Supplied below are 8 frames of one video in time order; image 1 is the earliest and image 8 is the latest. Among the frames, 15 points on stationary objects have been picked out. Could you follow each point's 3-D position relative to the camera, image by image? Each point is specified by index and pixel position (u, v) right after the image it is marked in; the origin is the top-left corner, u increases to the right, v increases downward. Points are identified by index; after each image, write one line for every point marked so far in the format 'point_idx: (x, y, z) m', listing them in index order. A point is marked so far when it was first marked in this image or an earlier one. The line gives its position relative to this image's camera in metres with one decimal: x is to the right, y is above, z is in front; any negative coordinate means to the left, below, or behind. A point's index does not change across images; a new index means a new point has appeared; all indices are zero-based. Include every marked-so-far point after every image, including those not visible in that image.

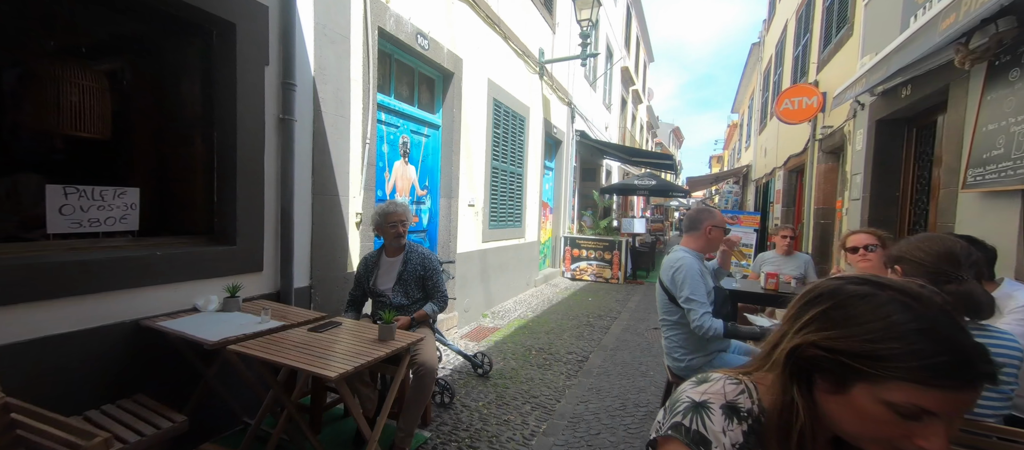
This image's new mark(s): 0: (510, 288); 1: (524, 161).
0: (0.0, -1.1, +7.0) m
1: (+0.2, +1.2, +7.3) m
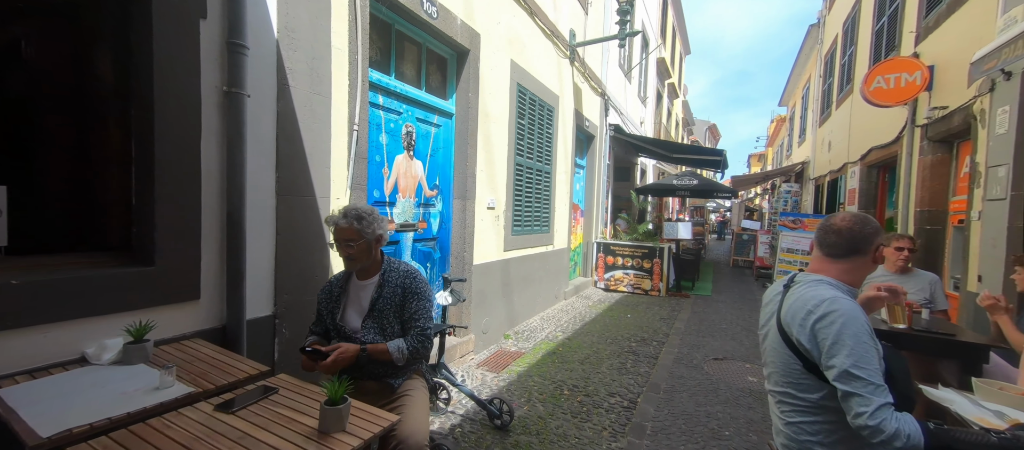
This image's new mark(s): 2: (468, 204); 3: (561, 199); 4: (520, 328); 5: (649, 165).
0: (+0.4, -1.2, +6.2) m
1: (+0.6, +1.1, +6.5) m
2: (-0.5, +0.2, +4.3) m
3: (+0.9, +0.5, +7.1) m
4: (+0.1, -1.4, +5.6) m
5: (+5.2, +2.3, +15.4) m
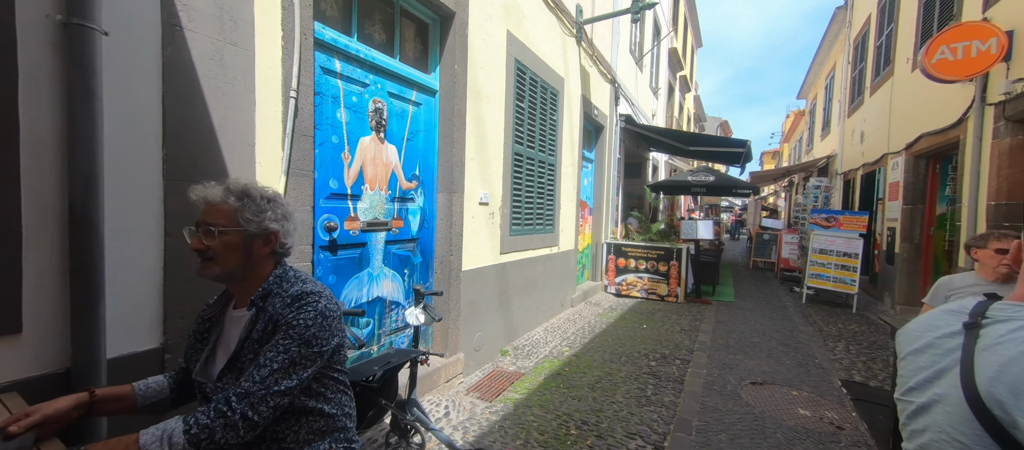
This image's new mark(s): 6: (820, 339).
0: (+0.4, -1.2, +5.5) m
1: (+0.6, +1.1, +5.8) m
2: (-0.5, +0.2, +3.6) m
3: (+0.9, +0.5, +6.3) m
4: (+0.1, -1.4, +4.8) m
5: (+5.3, +2.3, +14.6) m
6: (+4.2, -1.6, +5.5) m
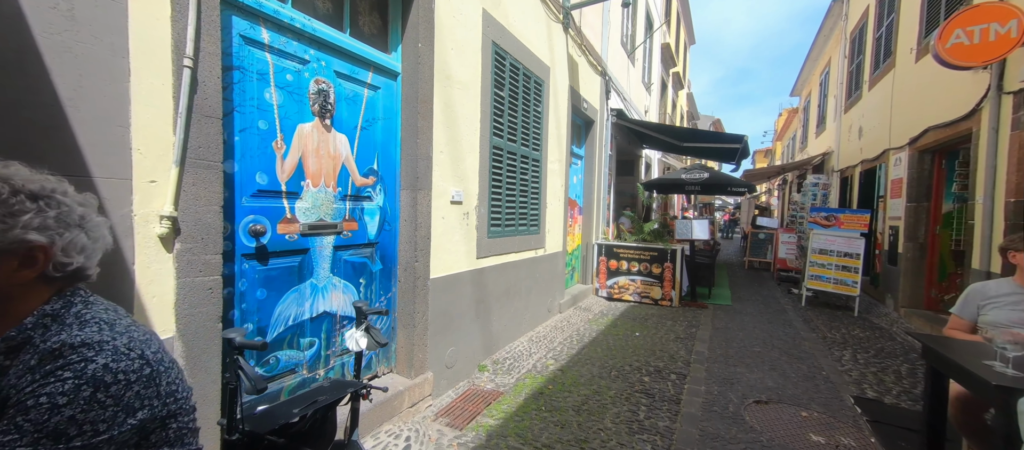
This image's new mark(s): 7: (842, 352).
0: (+0.2, -1.2, +5.0) m
1: (+0.4, +1.1, +5.3) m
2: (-0.7, +0.2, +3.1) m
3: (+0.6, +0.5, +5.9) m
4: (-0.1, -1.4, +4.4) m
5: (+5.0, +2.3, +14.2) m
6: (+4.0, -1.6, +5.2) m
7: (+4.1, -1.6, +5.1) m
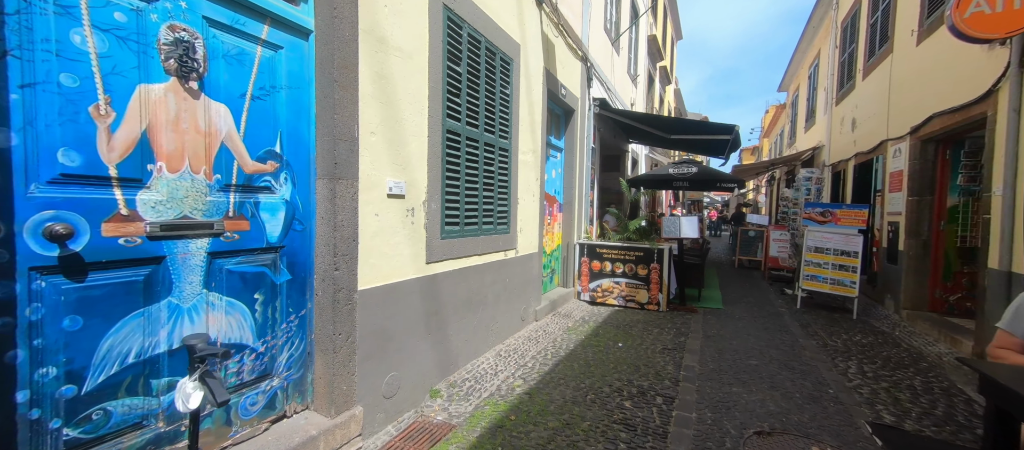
0: (-0.2, -1.2, +4.4) m
1: (0.0, +1.1, +4.7) m
2: (-1.0, +0.2, +2.5) m
3: (+0.2, +0.5, +5.3) m
4: (-0.5, -1.4, +3.8) m
5: (+4.3, +2.4, +13.7) m
6: (+3.6, -1.5, +4.6) m
7: (+3.7, -1.5, +4.5) m
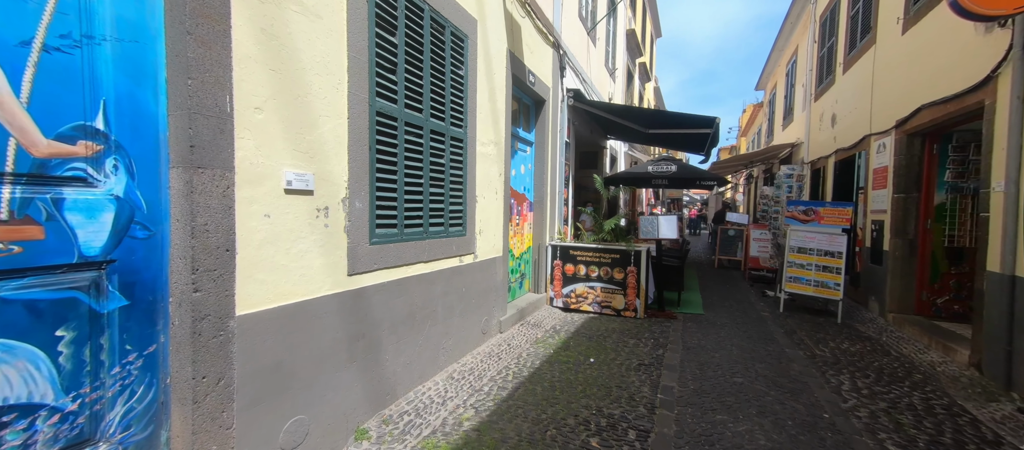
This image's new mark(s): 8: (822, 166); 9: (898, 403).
0: (-0.7, -1.2, +3.8) m
1: (-0.5, +1.1, +4.1) m
2: (-1.4, +0.2, +1.8) m
3: (-0.3, +0.5, +4.7) m
4: (-0.9, -1.4, +3.2) m
5: (+3.5, +2.4, +13.3) m
6: (+3.1, -1.5, +4.2) m
7: (+3.3, -1.5, +4.1) m
8: (+7.6, +1.4, +9.9) m
9: (+3.4, -1.6, +3.6) m
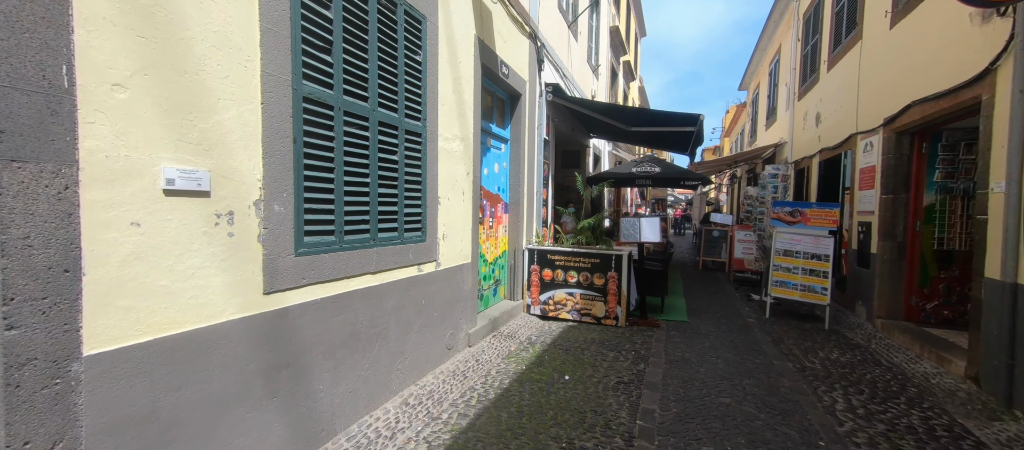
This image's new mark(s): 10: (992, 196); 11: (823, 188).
0: (-1.0, -1.2, +3.4) m
1: (-0.8, +1.1, +3.7) m
2: (-1.6, +0.2, +1.4) m
3: (-0.6, +0.4, +4.3) m
4: (-1.2, -1.4, +2.7) m
5: (+2.8, +2.4, +13.0) m
6: (+2.8, -1.5, +3.9) m
7: (+3.0, -1.6, +3.8) m
8: (+7.0, +1.4, +9.7) m
9: (+3.1, -1.6, +3.3) m
10: (+4.6, +0.3, +3.9) m
11: (+6.5, +0.8, +8.4) m
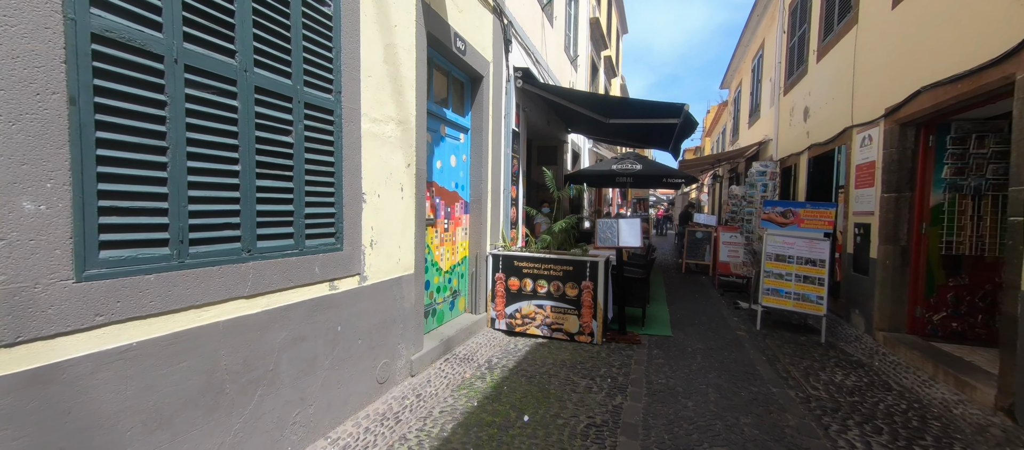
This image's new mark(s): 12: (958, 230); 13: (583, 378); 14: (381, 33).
0: (-1.4, -1.2, +2.5) m
1: (-1.2, +1.0, +2.8) m
2: (-1.9, +0.1, +0.5) m
3: (-1.0, +0.4, +3.4) m
4: (-1.5, -1.5, +1.9) m
5: (+2.0, +2.4, +12.3) m
6: (+2.4, -1.6, +3.2) m
7: (+2.6, -1.6, +3.1) m
8: (+6.4, +1.4, +9.2) m
9: (+2.7, -1.6, +2.6) m
10: (+4.1, +0.2, +3.2) m
11: (+5.8, +0.7, +7.9) m
12: (+5.4, -0.1, +5.0) m
13: (+0.7, -1.5, +4.0) m
14: (-1.0, +1.5, +3.2) m
